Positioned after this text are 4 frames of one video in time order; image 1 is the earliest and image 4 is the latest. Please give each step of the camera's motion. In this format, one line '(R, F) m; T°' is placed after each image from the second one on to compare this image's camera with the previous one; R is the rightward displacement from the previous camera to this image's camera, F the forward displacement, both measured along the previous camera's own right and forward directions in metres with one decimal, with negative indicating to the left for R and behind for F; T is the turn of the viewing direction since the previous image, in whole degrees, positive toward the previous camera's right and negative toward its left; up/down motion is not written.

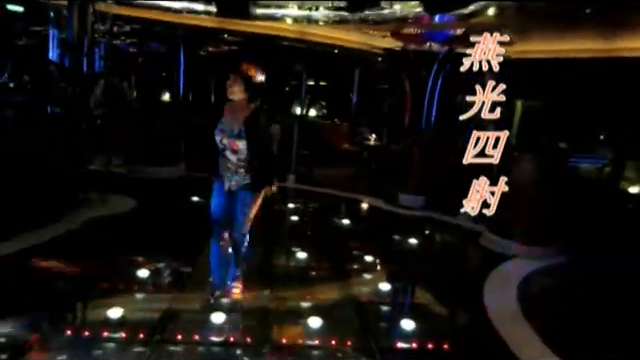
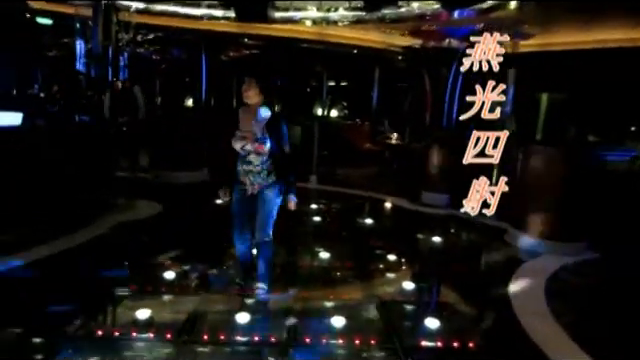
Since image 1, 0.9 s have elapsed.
(0.0, 0.0) m; -2°
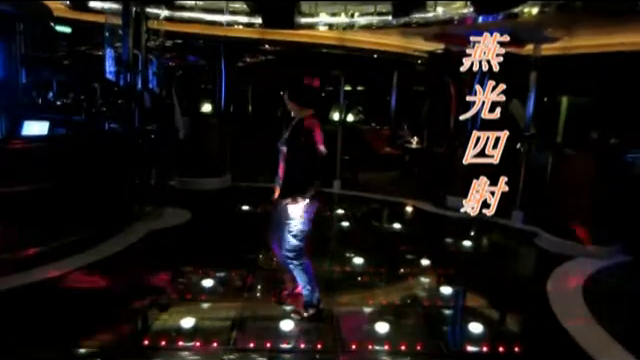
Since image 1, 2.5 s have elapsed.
(-3.6, -0.3) m; -3°
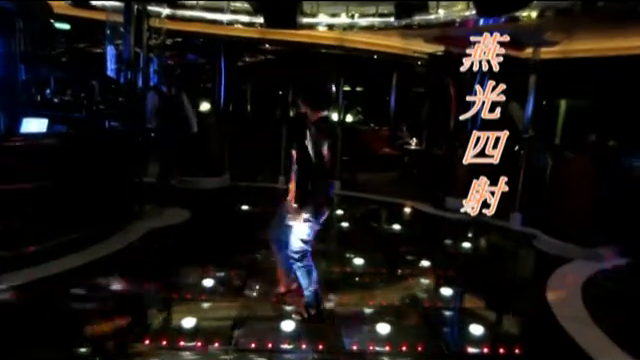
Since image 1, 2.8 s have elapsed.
(0.0, 0.0) m; 0°
